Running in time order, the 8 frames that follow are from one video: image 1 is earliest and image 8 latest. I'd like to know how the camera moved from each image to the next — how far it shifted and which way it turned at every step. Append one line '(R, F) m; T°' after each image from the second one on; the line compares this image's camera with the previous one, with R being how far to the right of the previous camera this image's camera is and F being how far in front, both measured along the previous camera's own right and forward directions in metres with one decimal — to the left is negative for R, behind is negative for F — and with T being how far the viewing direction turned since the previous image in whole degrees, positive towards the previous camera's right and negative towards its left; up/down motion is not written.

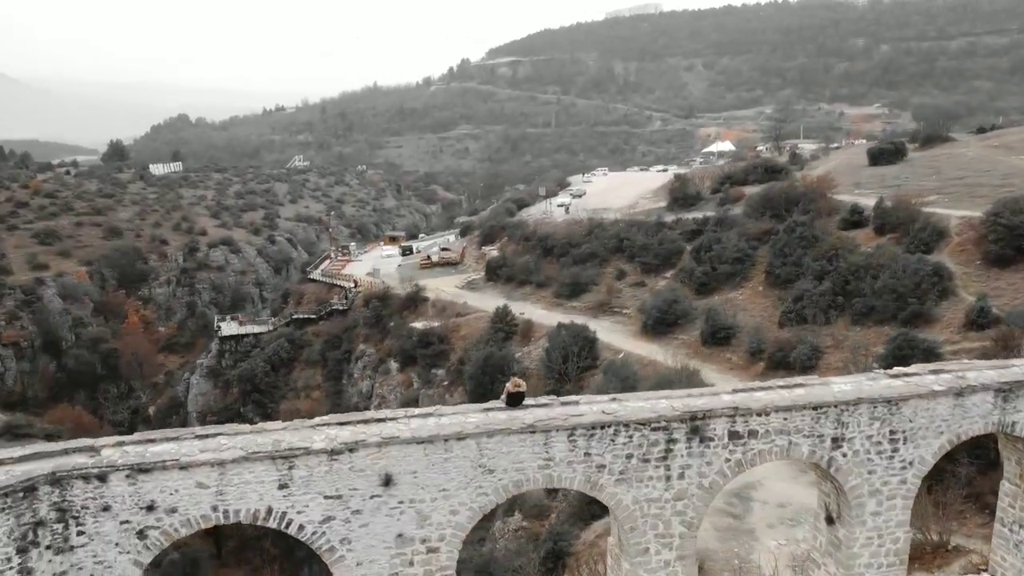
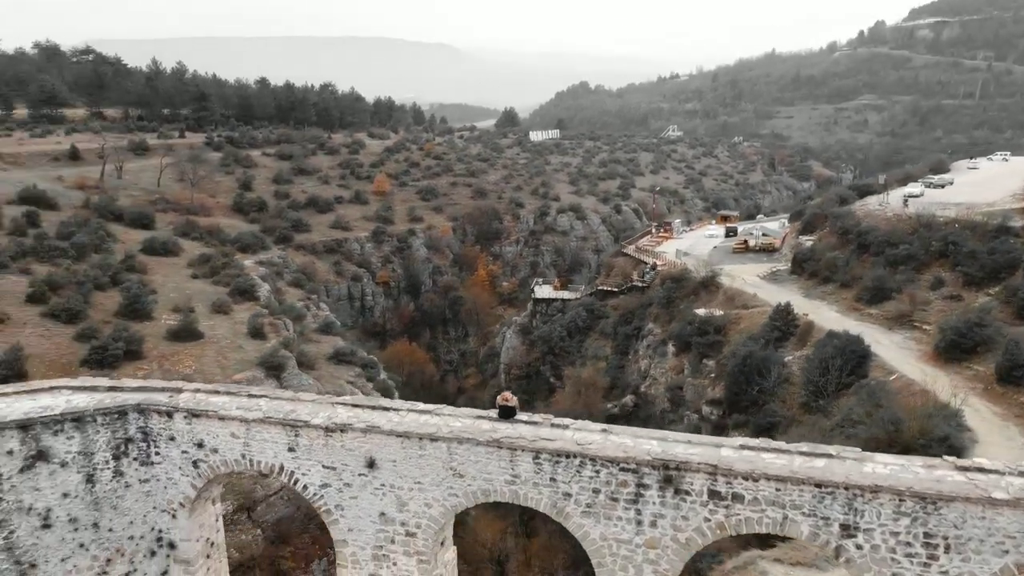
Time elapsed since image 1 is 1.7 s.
(+2.2, +0.4) m; -26°
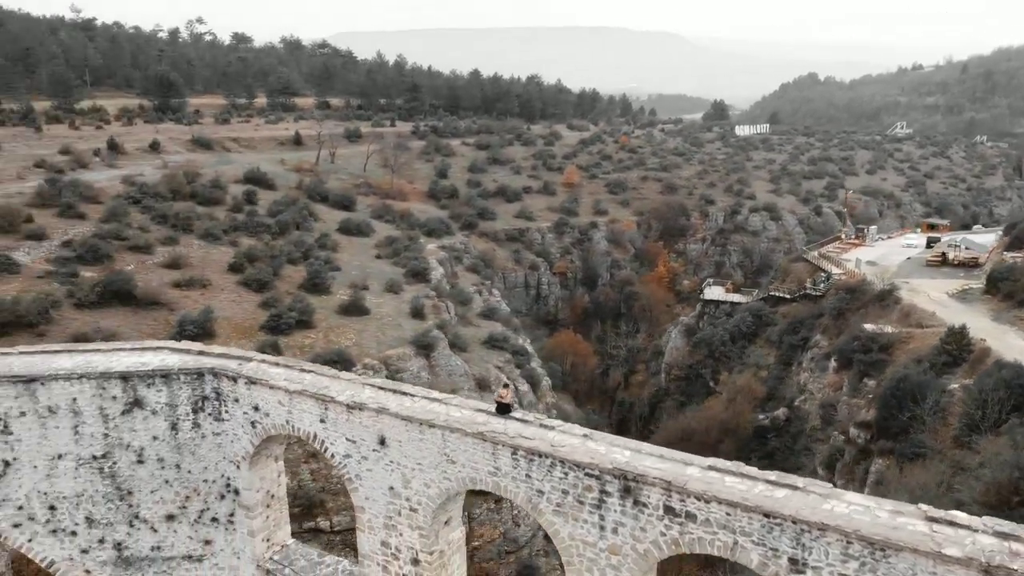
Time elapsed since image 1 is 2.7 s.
(+1.3, -0.1) m; -15°
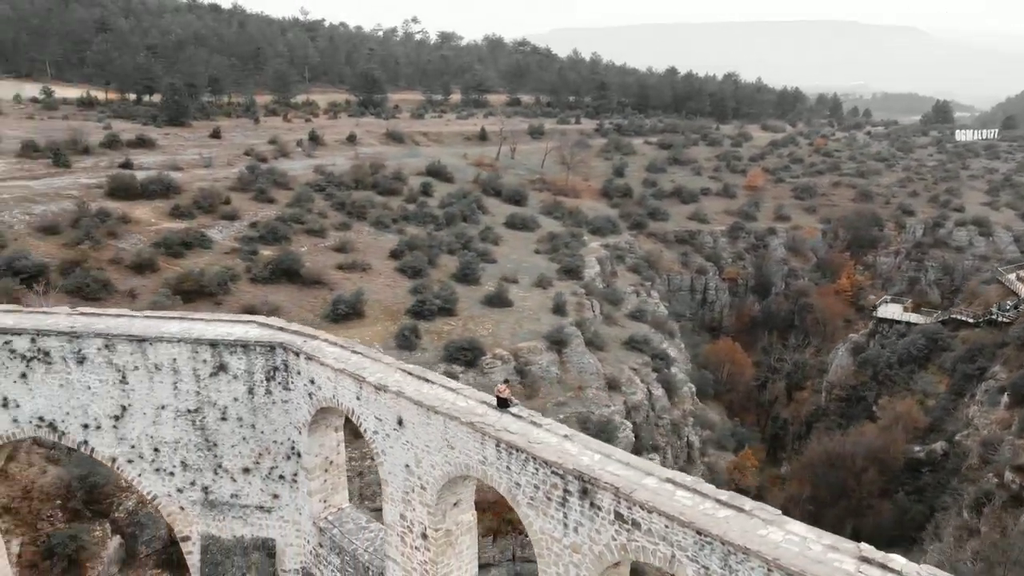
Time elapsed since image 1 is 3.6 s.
(+1.3, -0.1) m; -14°
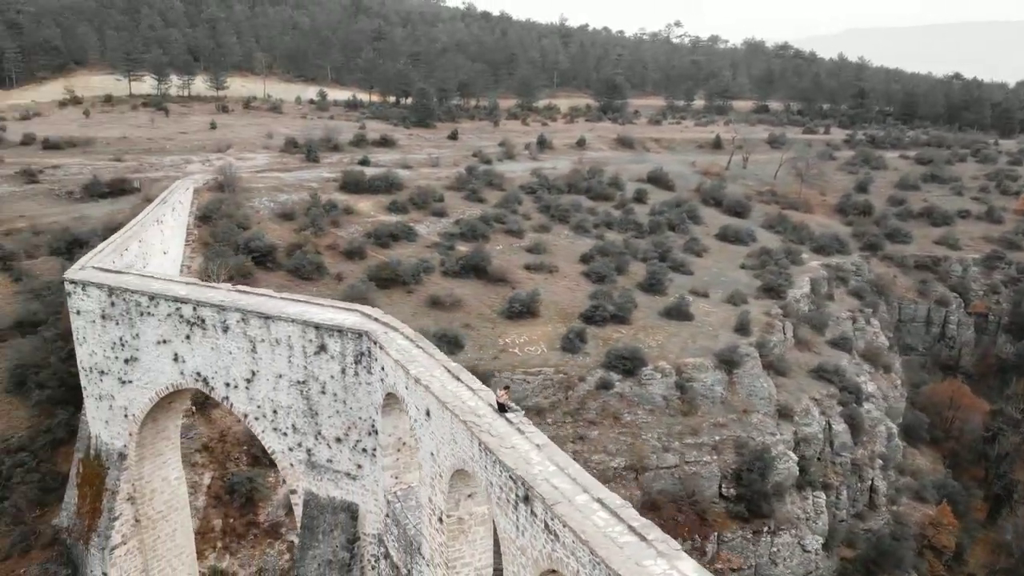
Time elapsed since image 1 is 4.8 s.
(+1.8, -0.1) m; -18°
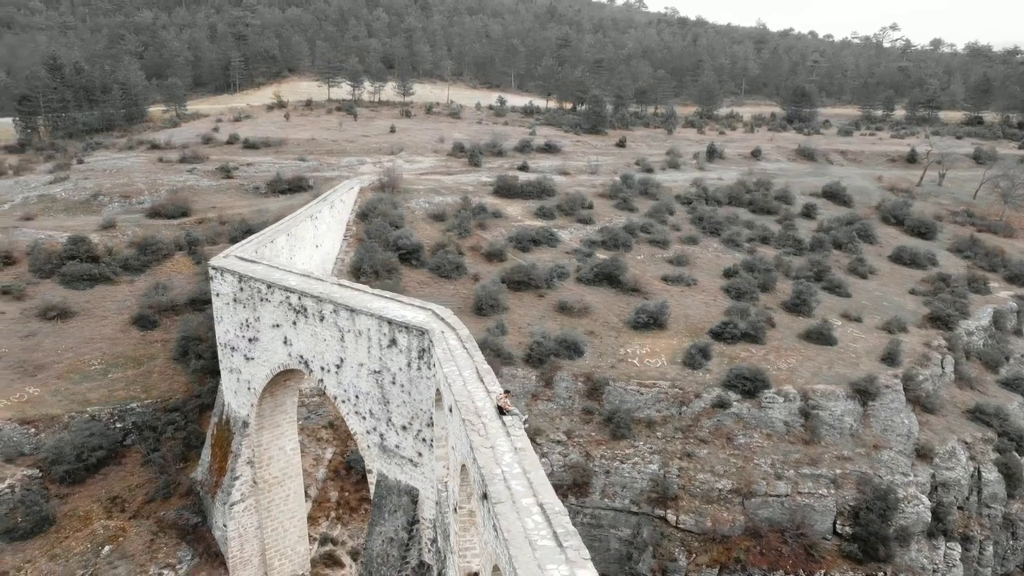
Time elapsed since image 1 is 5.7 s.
(+1.4, -0.2) m; -14°
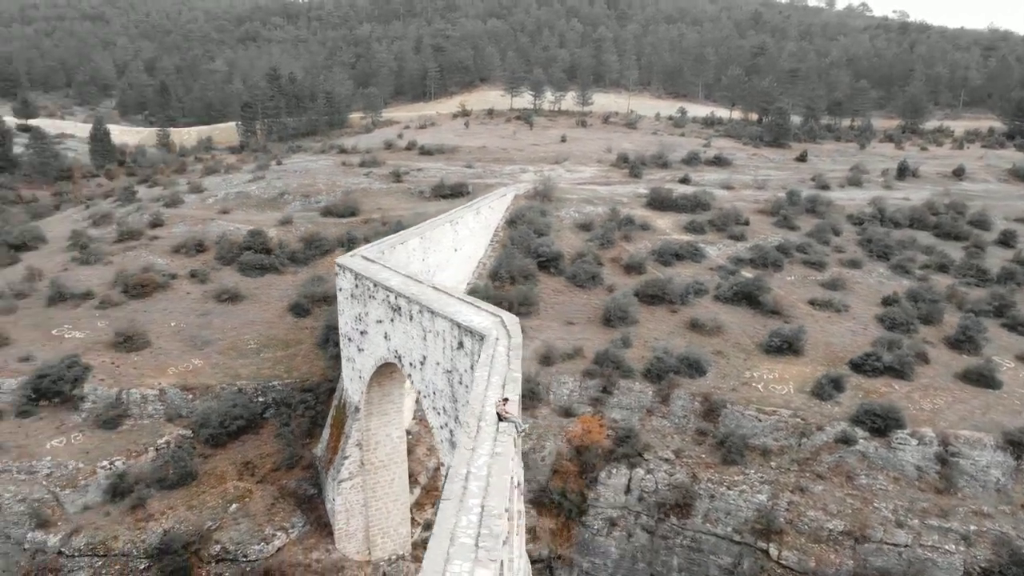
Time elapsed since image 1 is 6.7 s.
(+1.6, -0.1) m; -14°
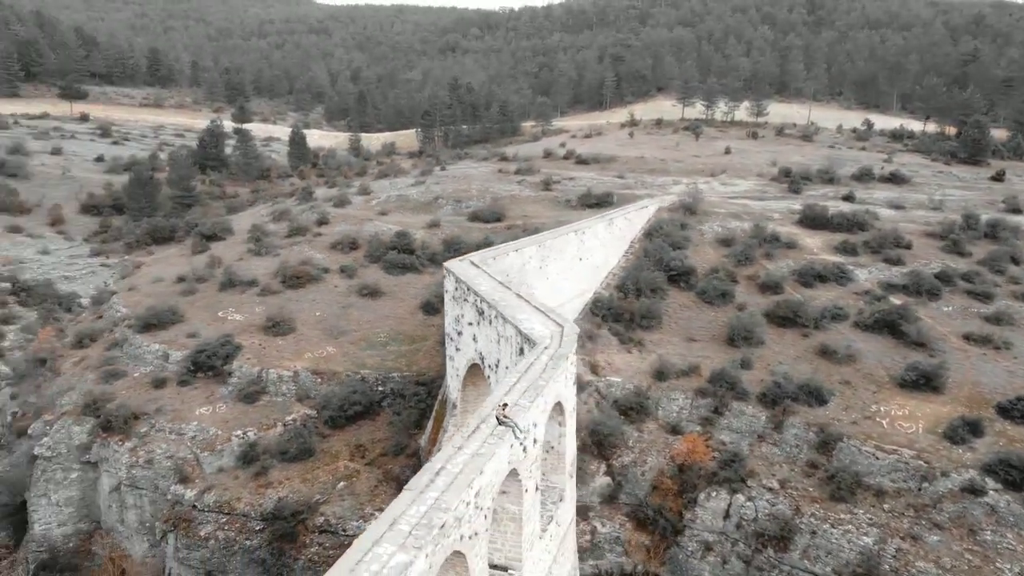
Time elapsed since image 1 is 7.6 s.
(+1.6, -0.1) m; -14°
